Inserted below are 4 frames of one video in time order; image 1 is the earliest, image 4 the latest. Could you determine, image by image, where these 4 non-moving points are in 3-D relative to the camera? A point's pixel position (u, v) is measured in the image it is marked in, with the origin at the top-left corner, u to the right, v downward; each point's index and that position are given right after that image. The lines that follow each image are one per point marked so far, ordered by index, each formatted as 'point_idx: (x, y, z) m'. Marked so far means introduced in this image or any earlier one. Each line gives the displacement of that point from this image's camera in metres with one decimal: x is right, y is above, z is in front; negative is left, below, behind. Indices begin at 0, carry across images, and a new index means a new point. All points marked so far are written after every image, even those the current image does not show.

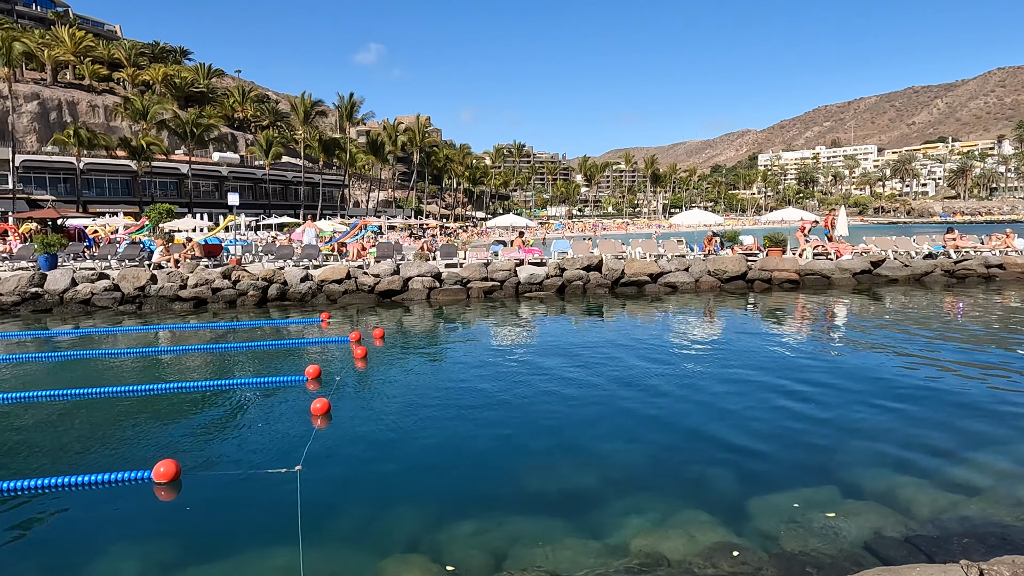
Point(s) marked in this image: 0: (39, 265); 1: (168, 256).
0: (-11.8, +0.6, +16.5) m
1: (-9.0, +0.8, +17.2) m
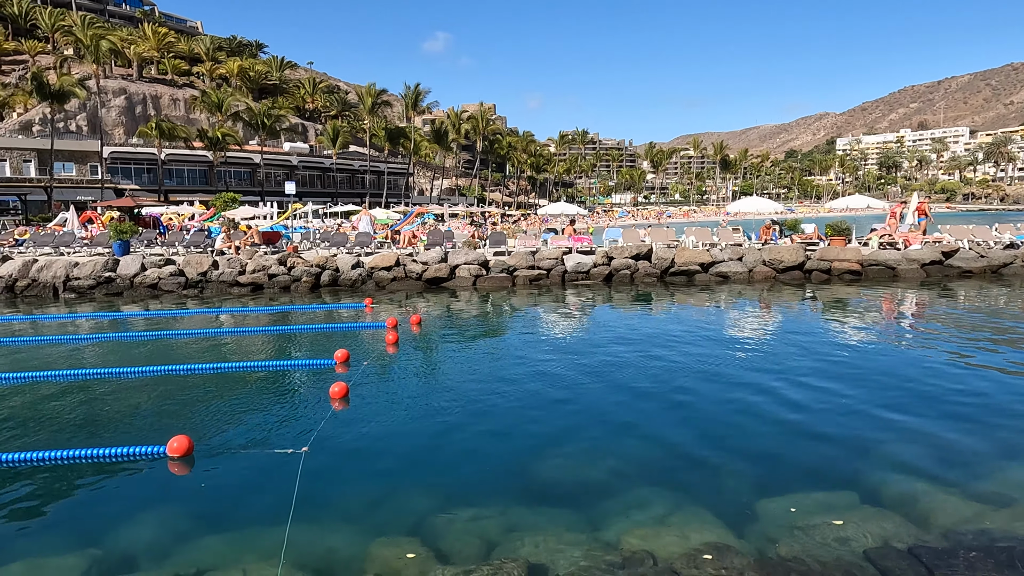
0: (-10.5, +1.0, +17.5) m
1: (-7.7, +1.2, +18.0) m
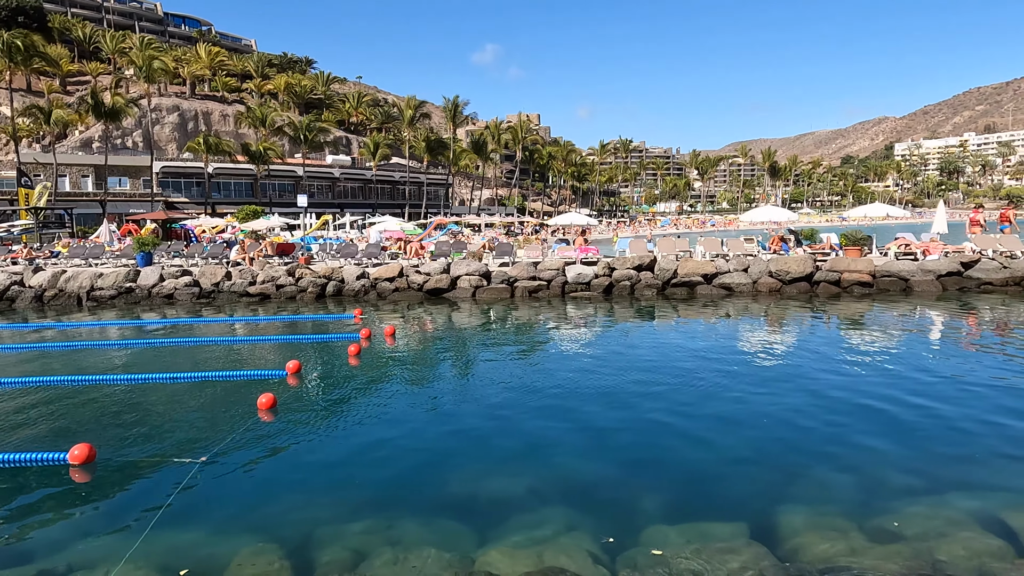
0: (-10.4, +0.7, +18.3) m
1: (-7.5, +0.9, +18.6) m
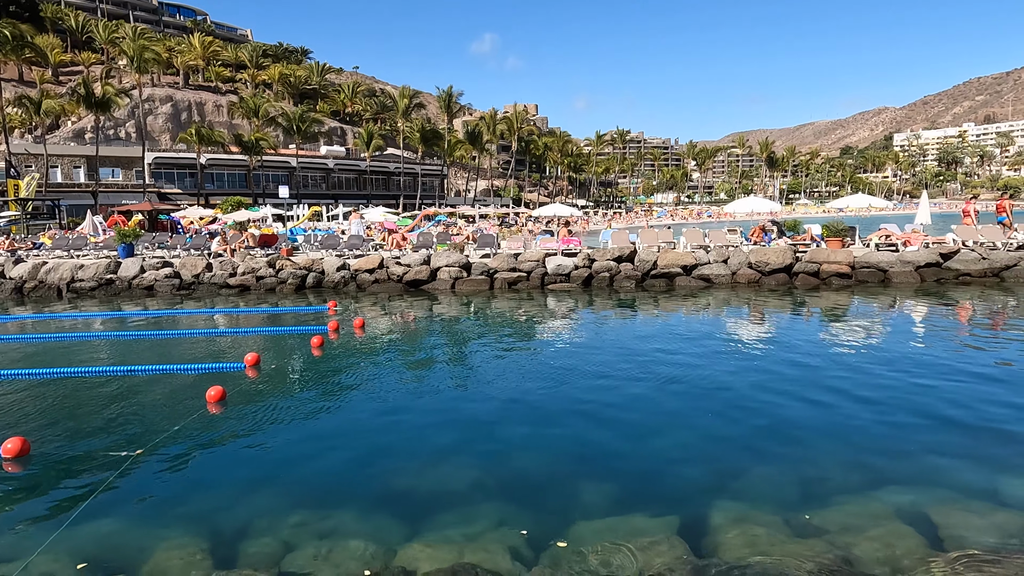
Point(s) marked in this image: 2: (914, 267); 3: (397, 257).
0: (-10.8, +1.0, +18.2) m
1: (-8.0, +1.2, +18.5) m
2: (+8.9, +0.5, +14.6) m
3: (-3.0, +0.8, +17.2) m
